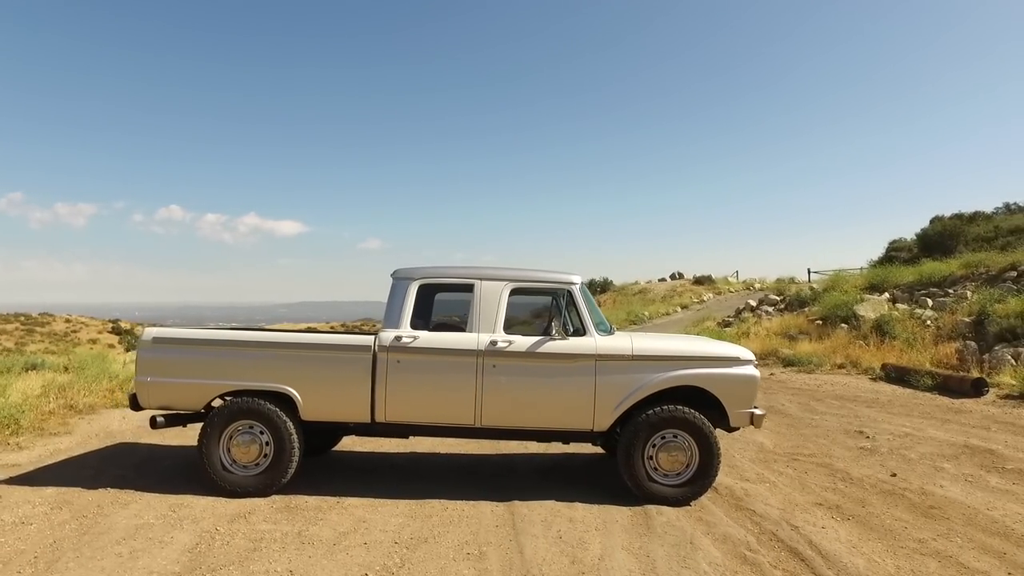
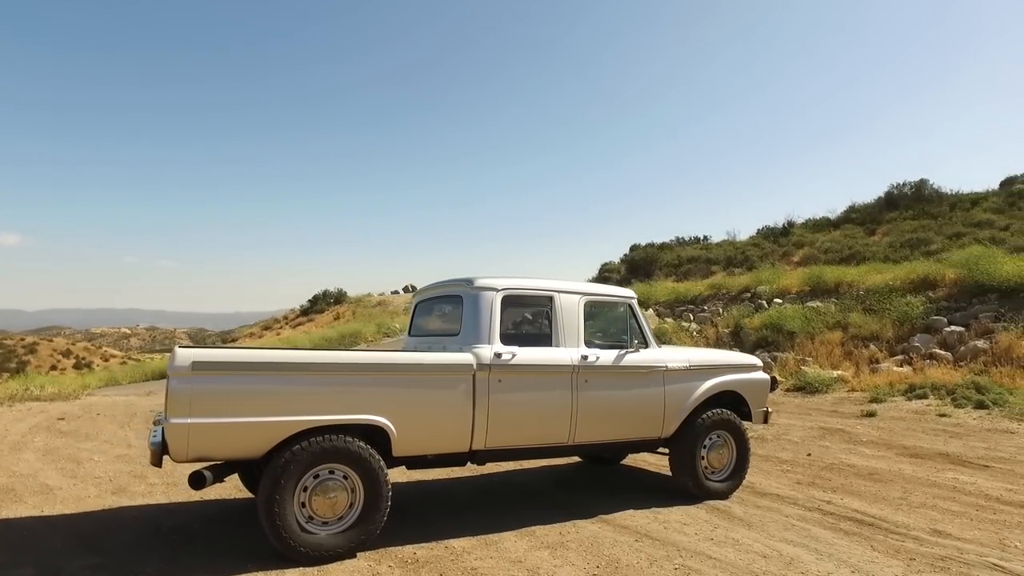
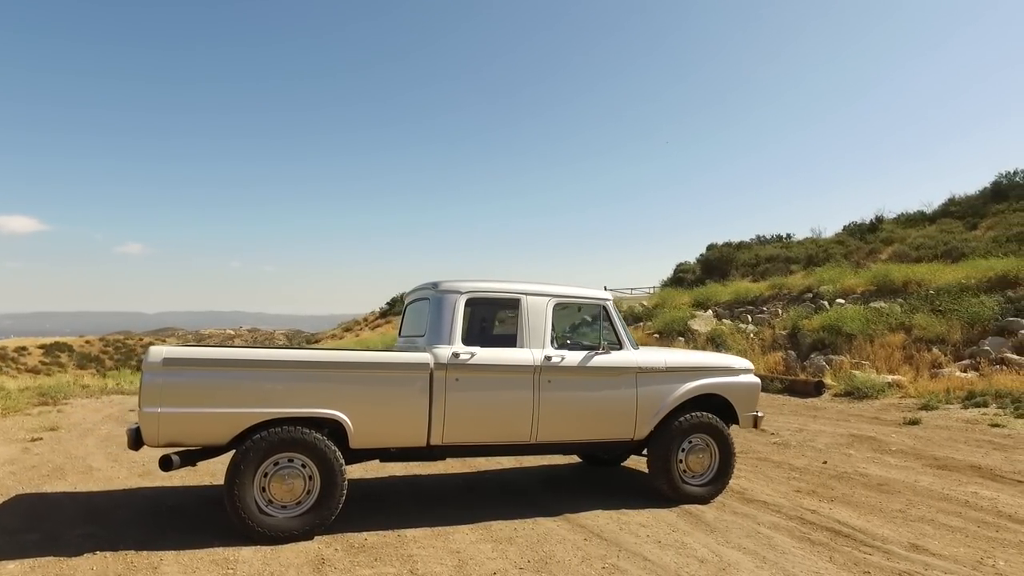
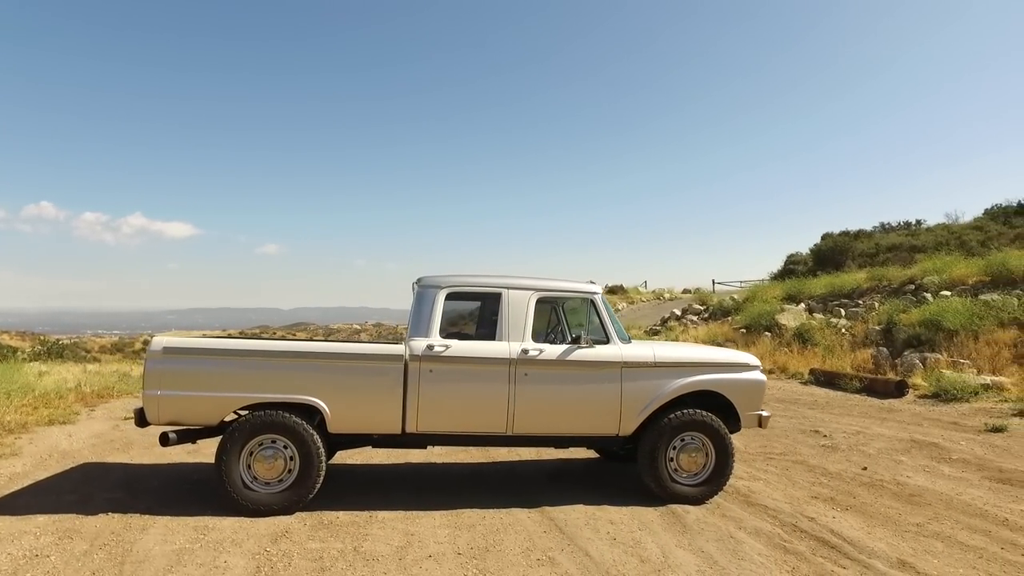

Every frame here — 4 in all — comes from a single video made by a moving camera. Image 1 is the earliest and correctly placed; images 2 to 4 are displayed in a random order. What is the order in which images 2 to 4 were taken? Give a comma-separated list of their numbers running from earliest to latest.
4, 3, 2
